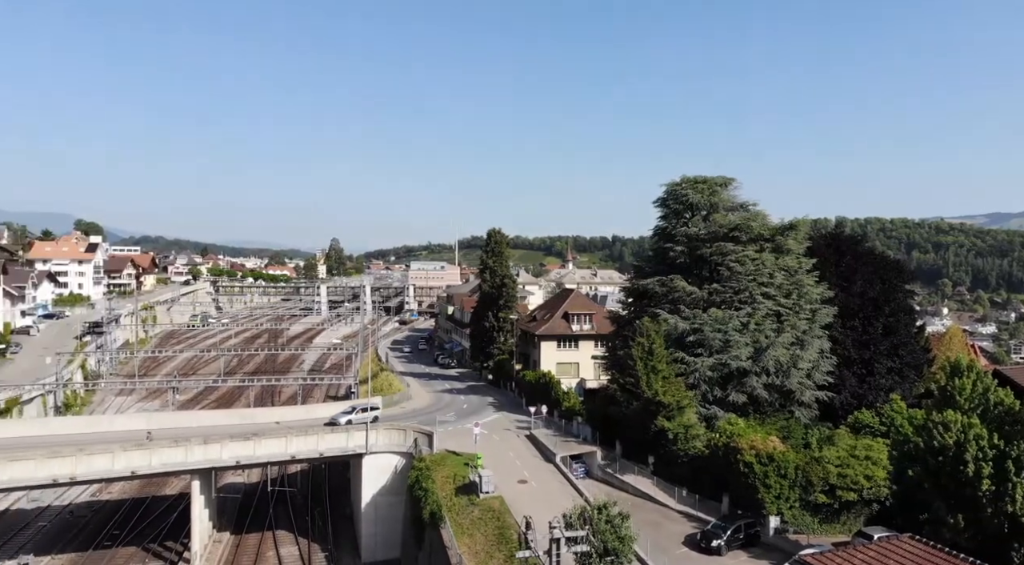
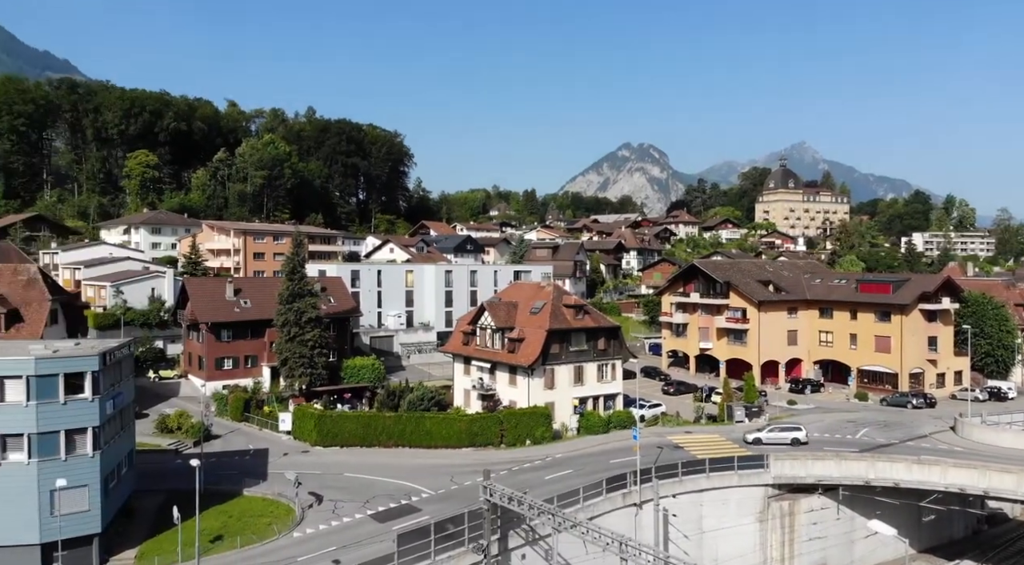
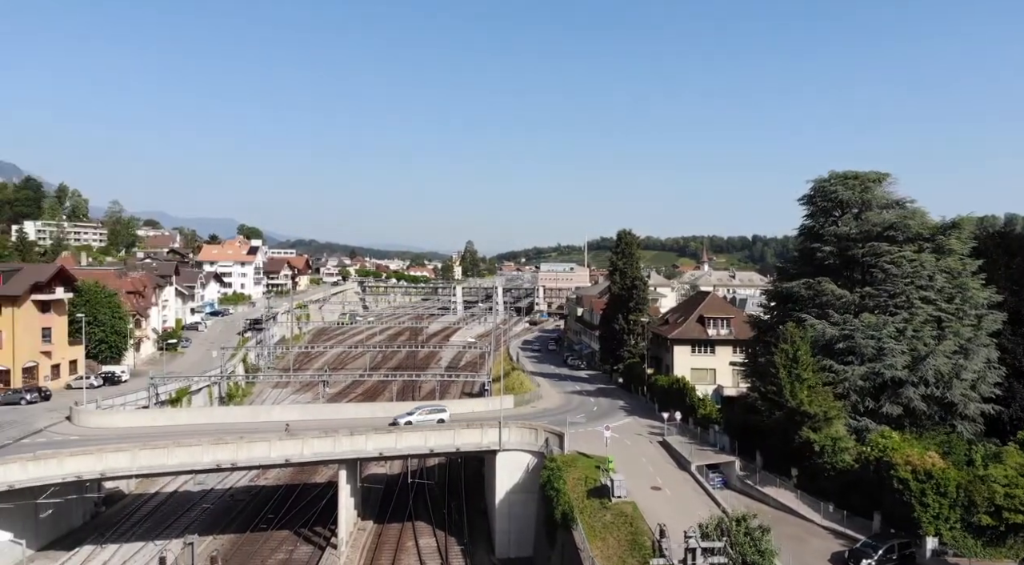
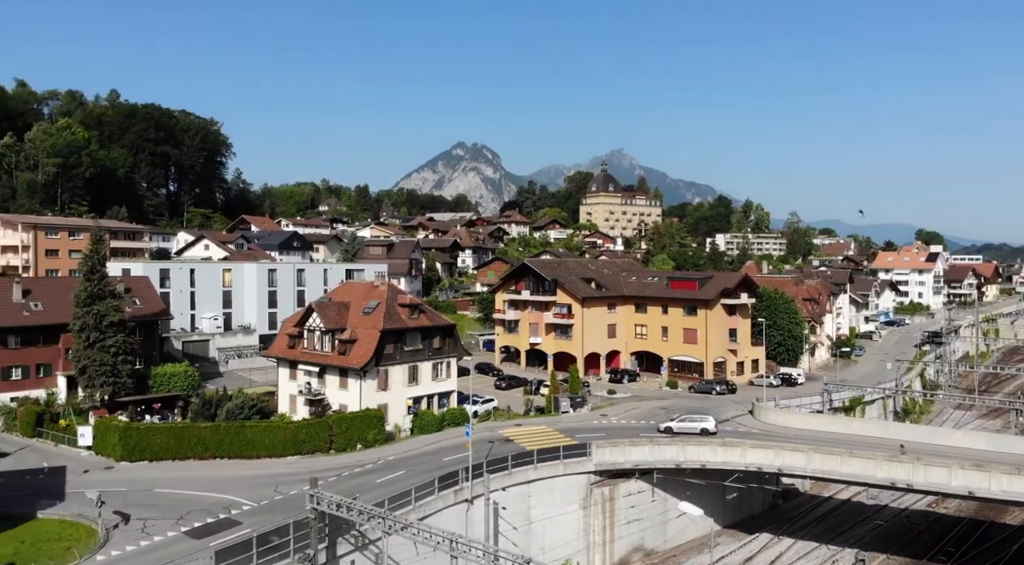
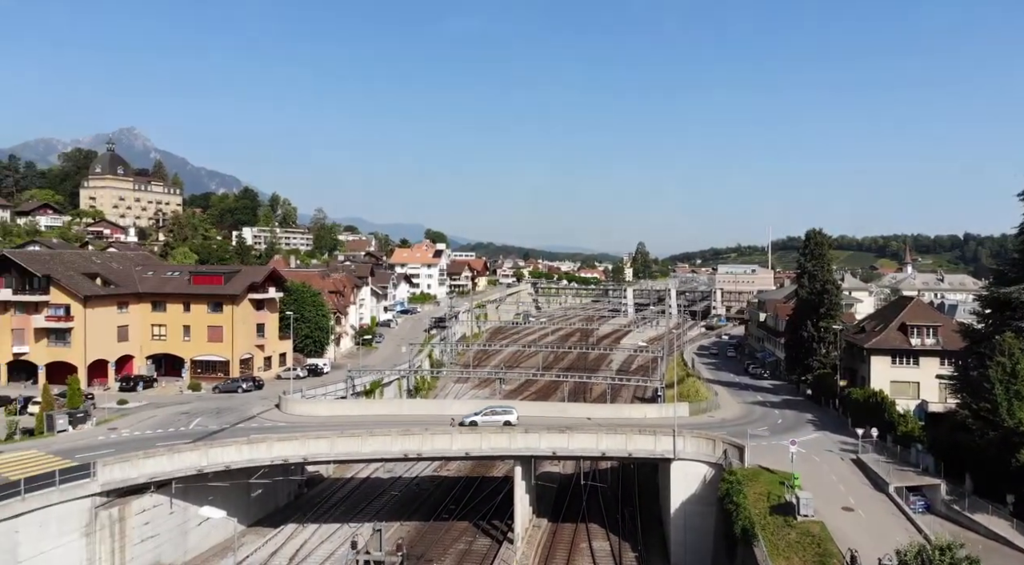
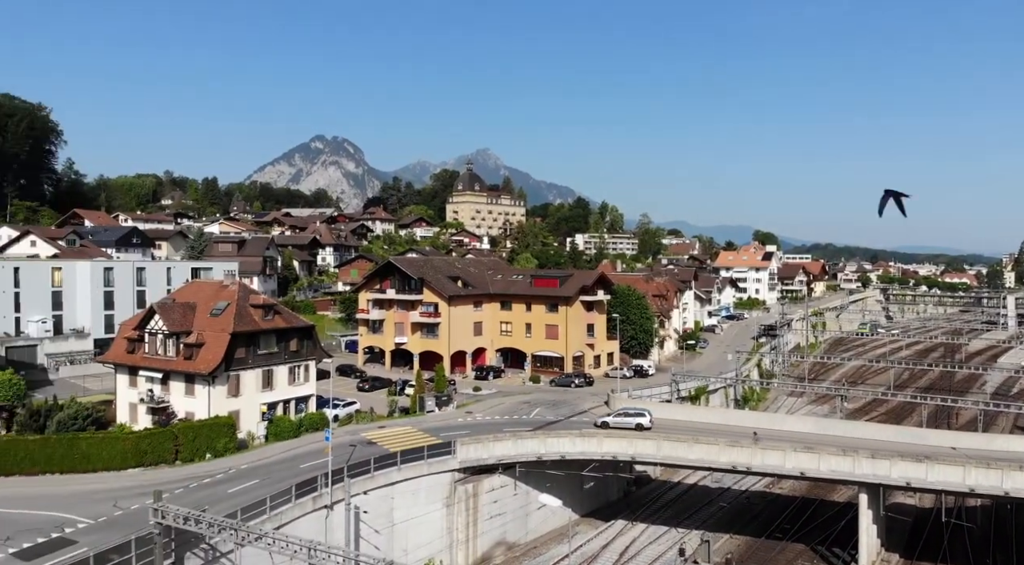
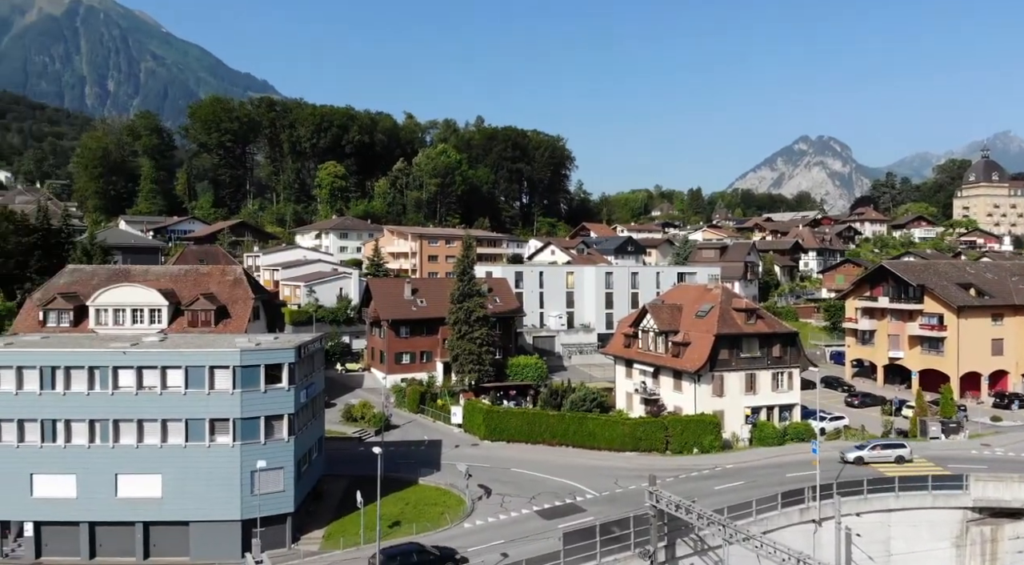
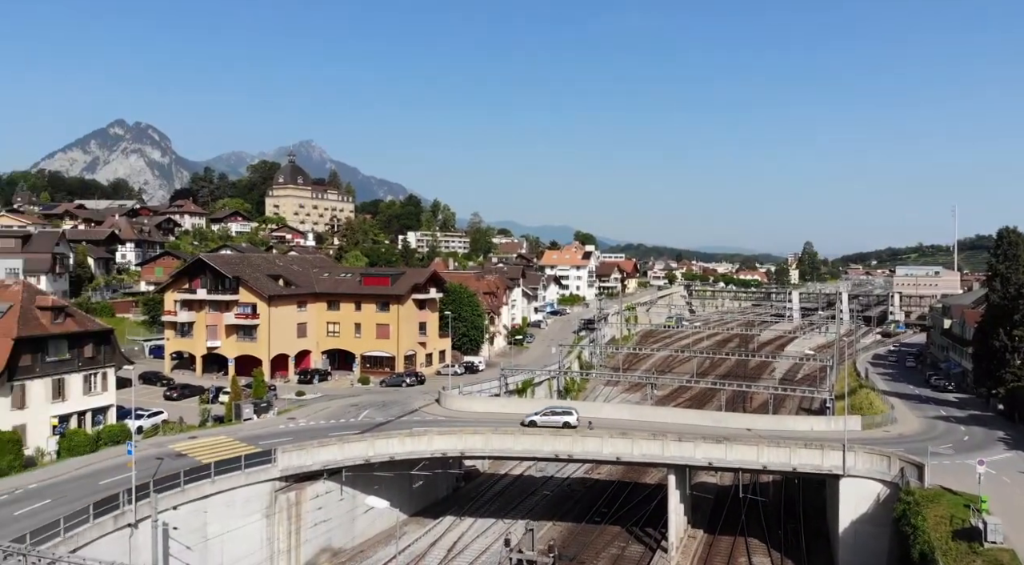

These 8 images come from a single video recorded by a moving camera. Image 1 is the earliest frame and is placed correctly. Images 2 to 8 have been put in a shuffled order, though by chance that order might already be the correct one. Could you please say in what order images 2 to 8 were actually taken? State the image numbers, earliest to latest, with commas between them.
3, 5, 8, 6, 4, 2, 7
